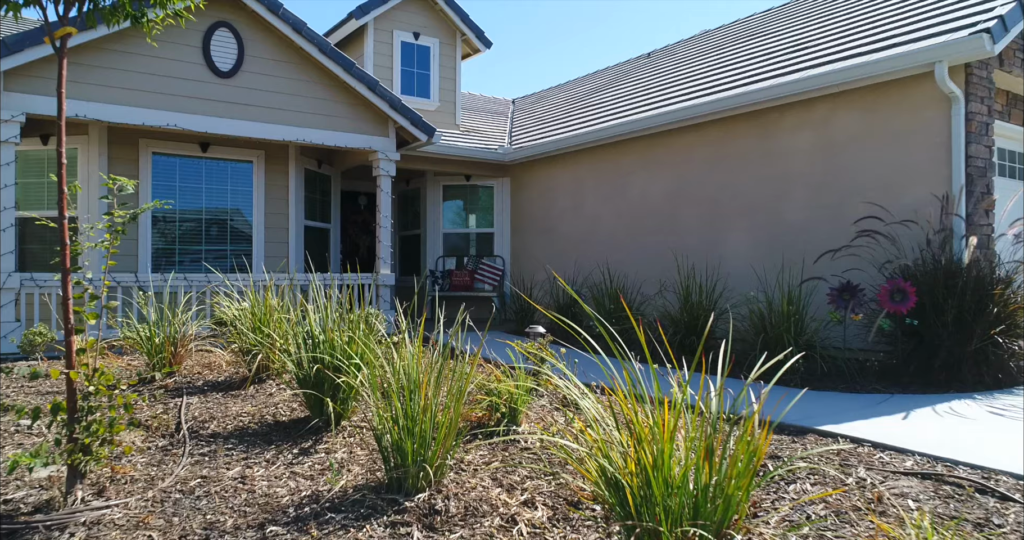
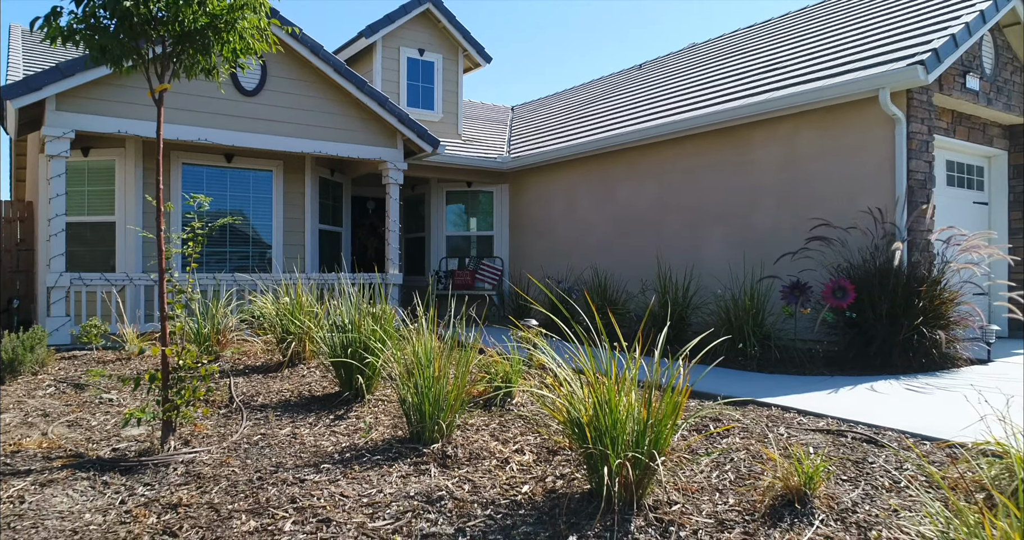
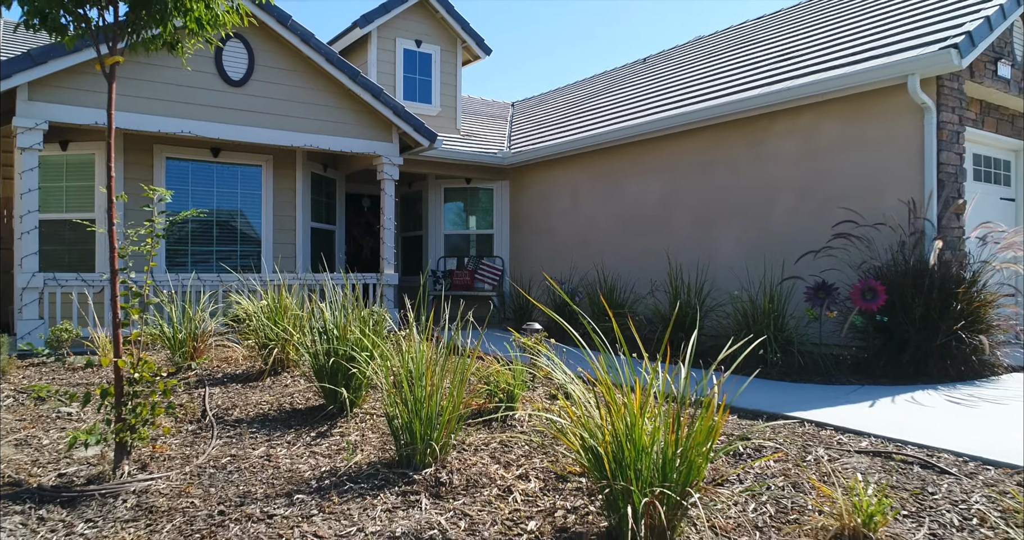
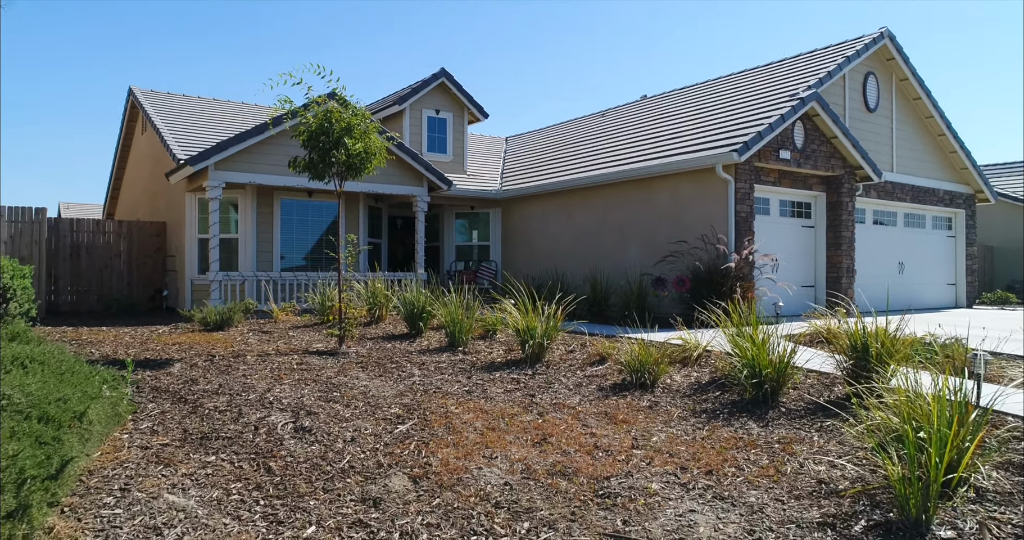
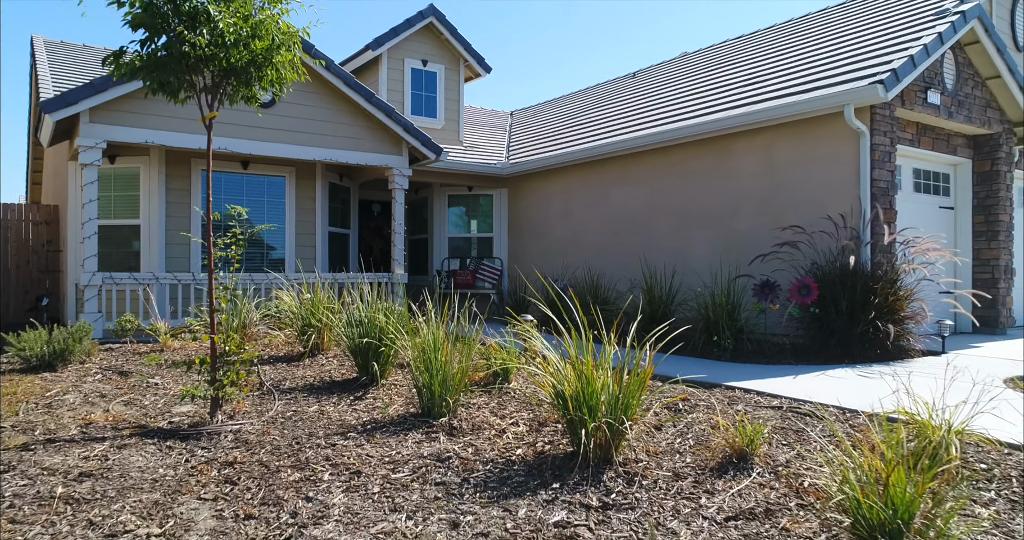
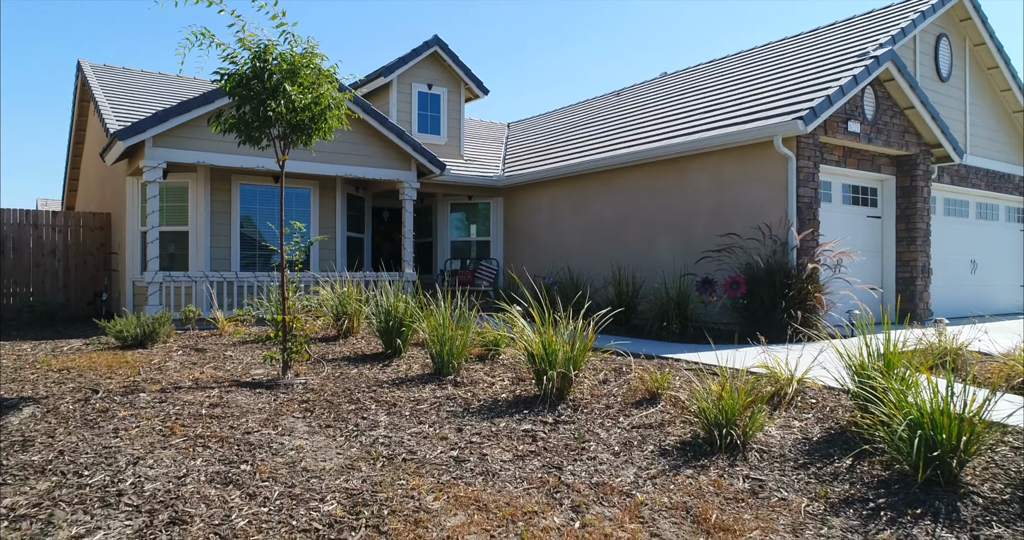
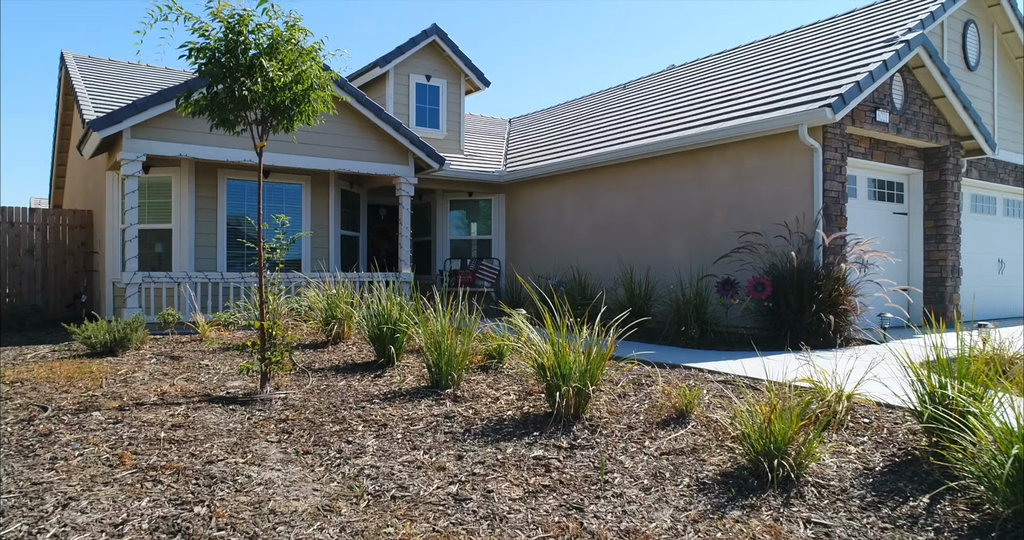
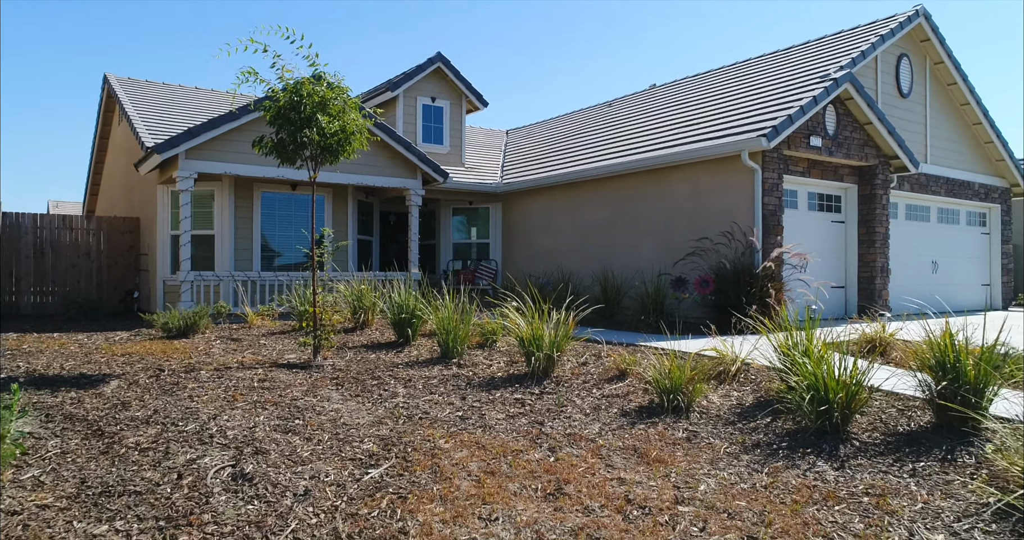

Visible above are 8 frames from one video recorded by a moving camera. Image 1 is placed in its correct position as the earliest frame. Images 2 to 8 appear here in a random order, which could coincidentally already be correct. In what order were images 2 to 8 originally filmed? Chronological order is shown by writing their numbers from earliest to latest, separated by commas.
3, 2, 5, 7, 6, 8, 4
